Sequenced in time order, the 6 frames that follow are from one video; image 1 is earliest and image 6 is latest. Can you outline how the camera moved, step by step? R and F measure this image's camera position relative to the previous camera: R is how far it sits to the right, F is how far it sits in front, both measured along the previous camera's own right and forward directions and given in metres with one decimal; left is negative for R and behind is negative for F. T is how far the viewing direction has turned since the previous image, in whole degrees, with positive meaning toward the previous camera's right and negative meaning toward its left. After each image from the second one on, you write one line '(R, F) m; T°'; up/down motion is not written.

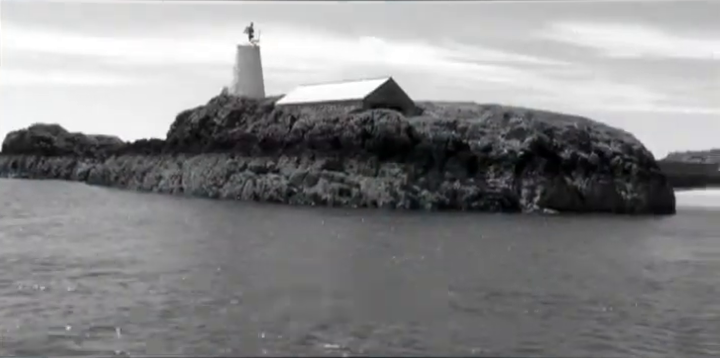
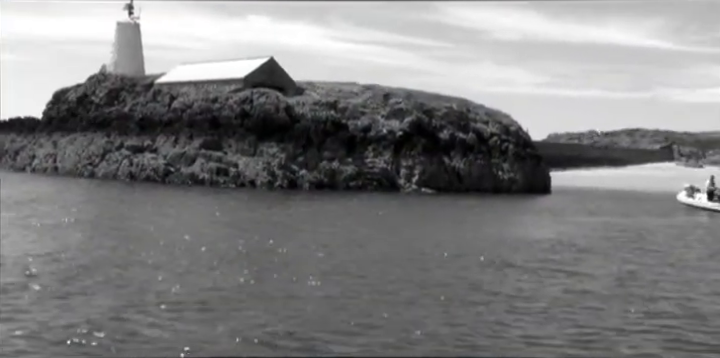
(+1.0, +1.8) m; -10°
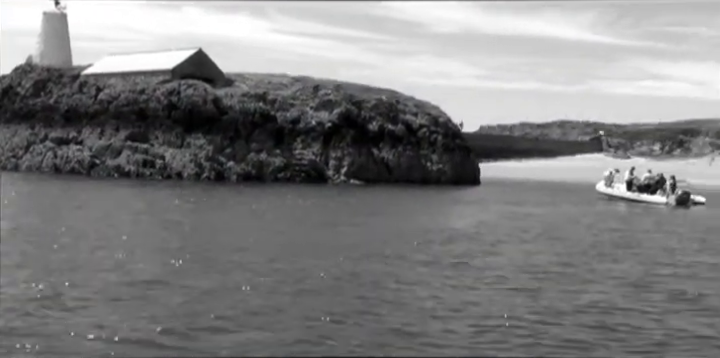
(0.0, 0.0) m; +4°
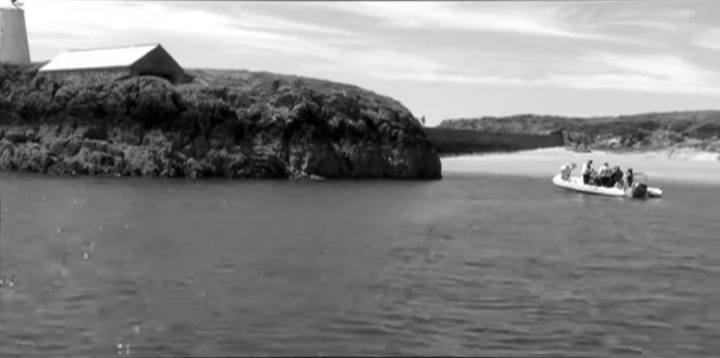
(0.0, 0.0) m; +2°
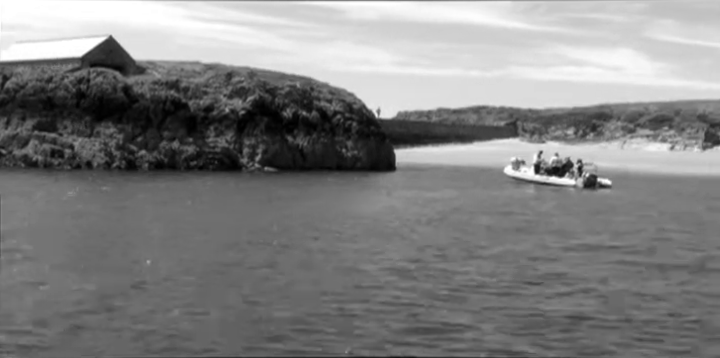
(0.0, 0.0) m; +3°
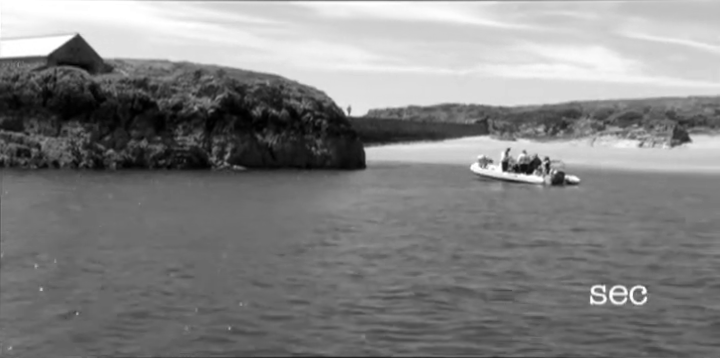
(-0.5, +0.9) m; +2°
